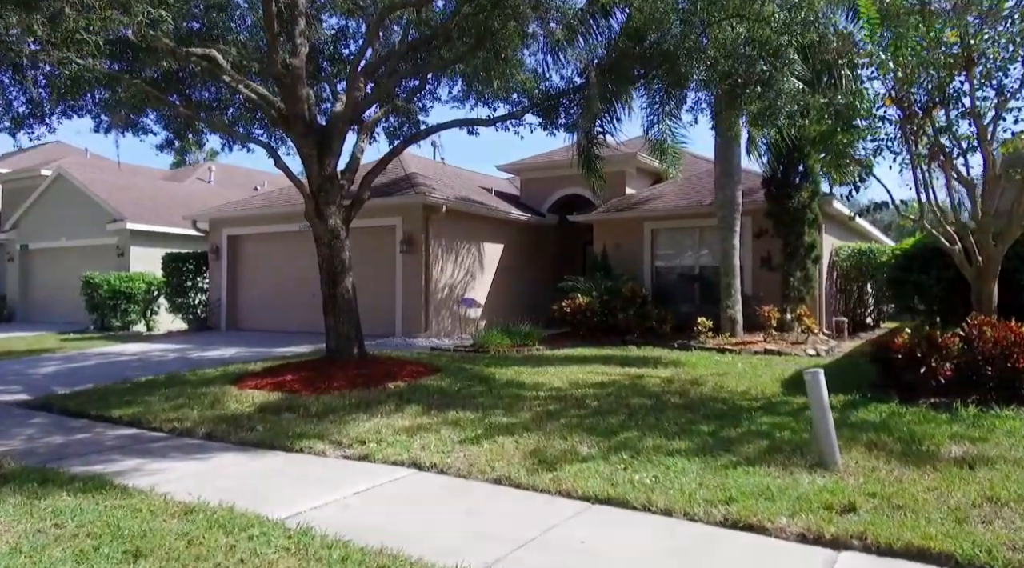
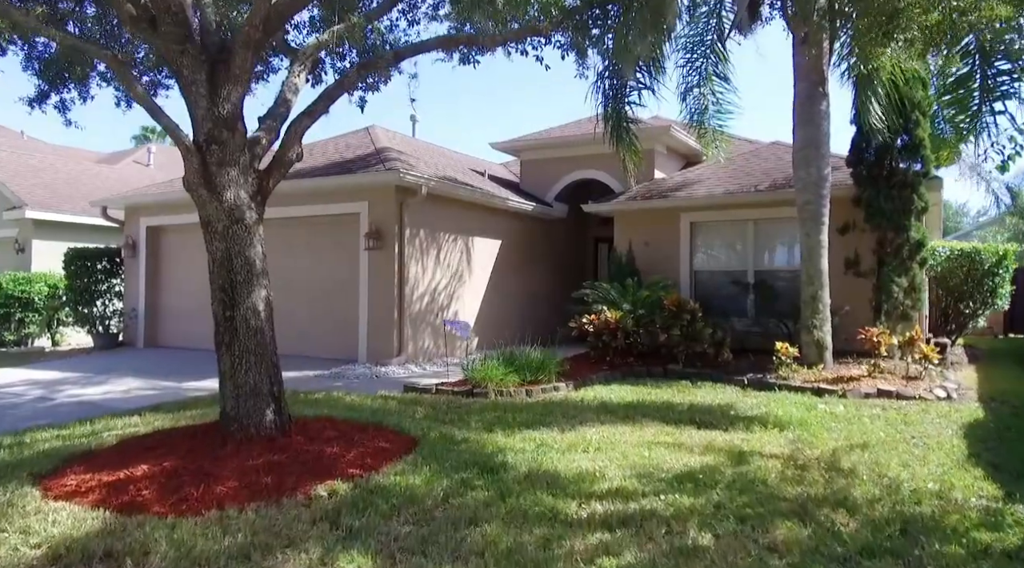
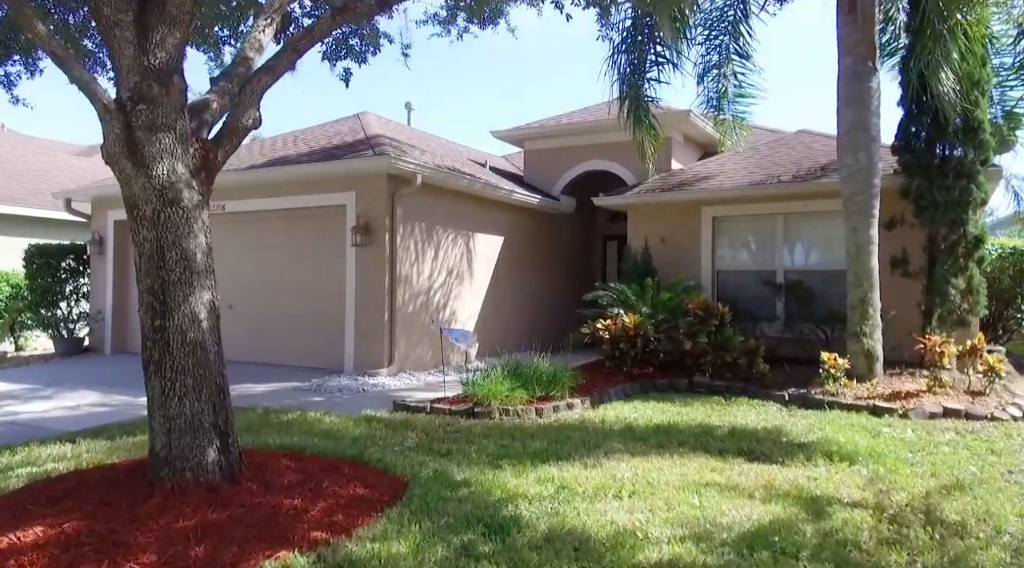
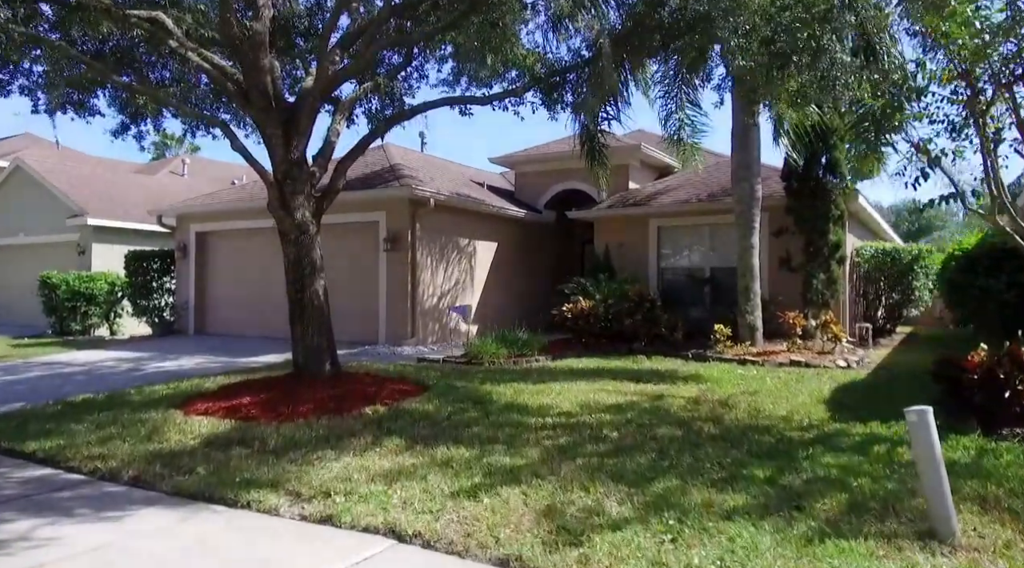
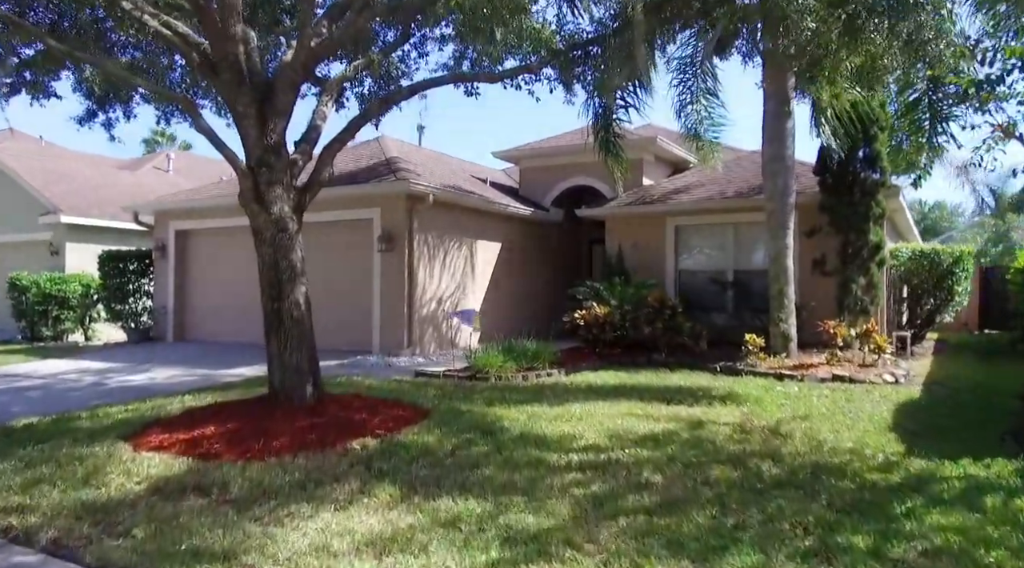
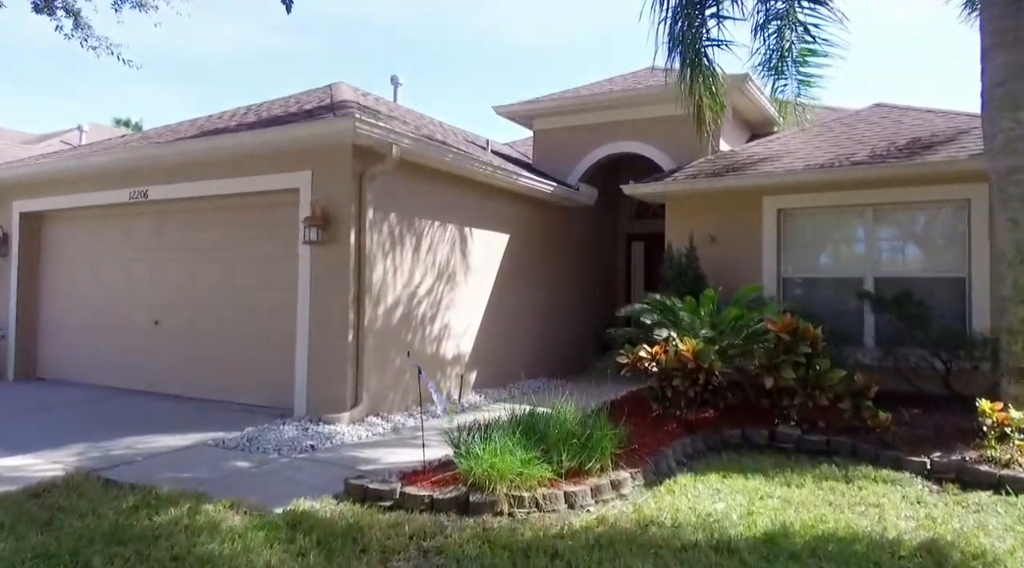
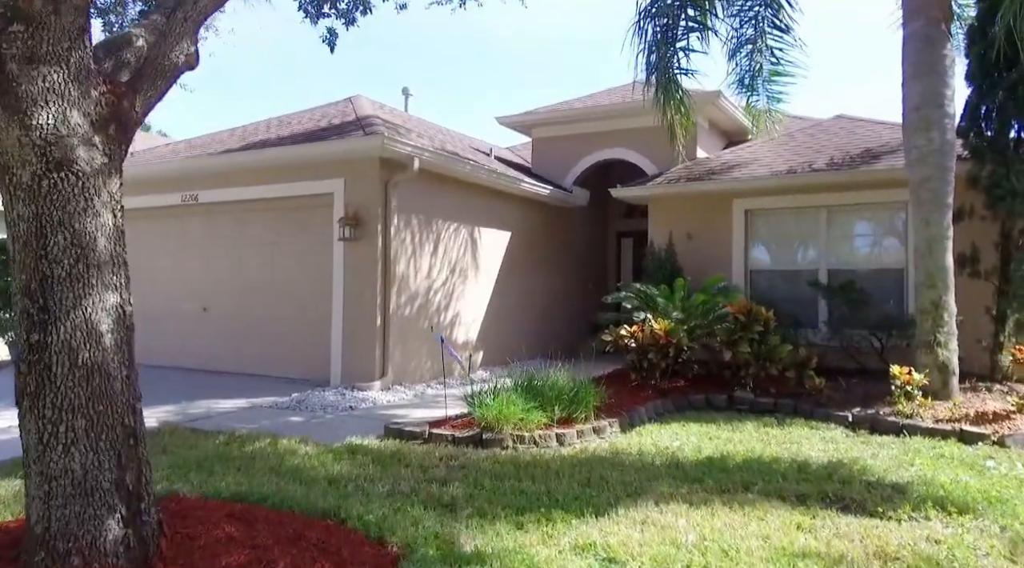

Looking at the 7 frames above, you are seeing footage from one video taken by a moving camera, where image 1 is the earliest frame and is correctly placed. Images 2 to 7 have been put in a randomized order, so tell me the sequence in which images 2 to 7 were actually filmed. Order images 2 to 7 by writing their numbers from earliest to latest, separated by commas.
4, 5, 2, 3, 7, 6
